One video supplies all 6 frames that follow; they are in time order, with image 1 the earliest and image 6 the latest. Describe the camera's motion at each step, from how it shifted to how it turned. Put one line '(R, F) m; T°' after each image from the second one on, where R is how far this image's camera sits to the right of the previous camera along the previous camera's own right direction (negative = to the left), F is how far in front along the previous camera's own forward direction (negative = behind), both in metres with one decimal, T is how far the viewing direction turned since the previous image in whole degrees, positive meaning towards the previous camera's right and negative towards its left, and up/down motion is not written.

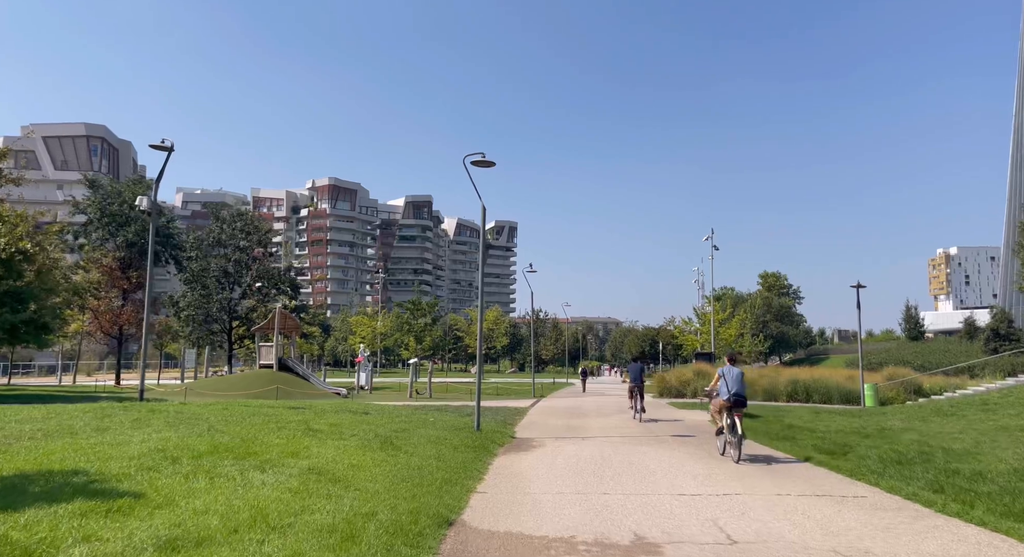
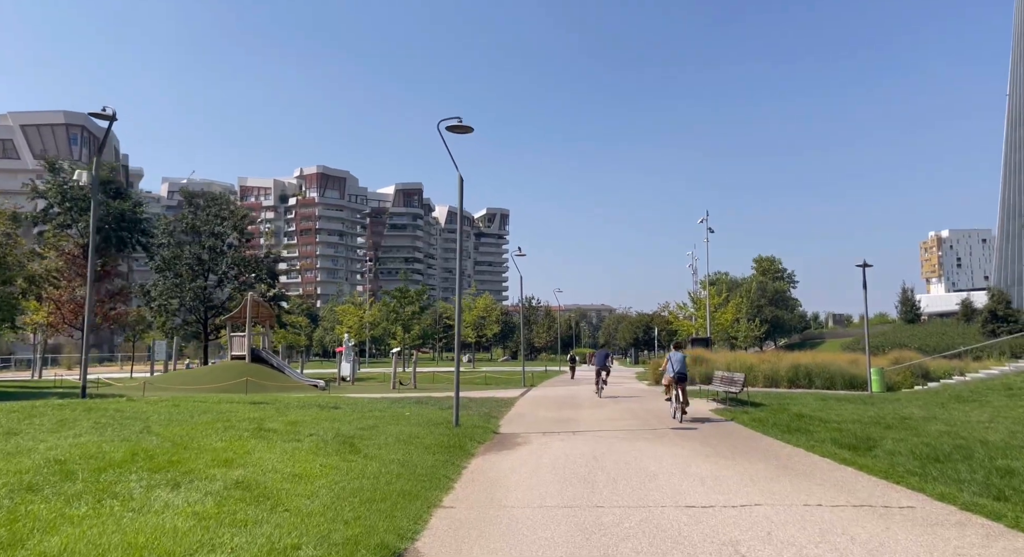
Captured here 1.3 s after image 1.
(+0.2, +1.7) m; +1°
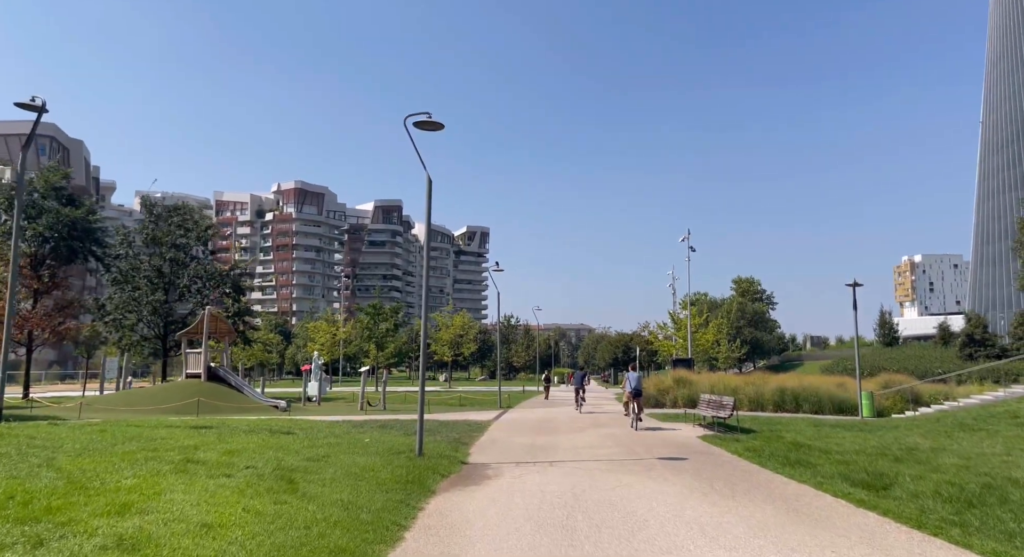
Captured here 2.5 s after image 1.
(+0.1, +1.5) m; +2°
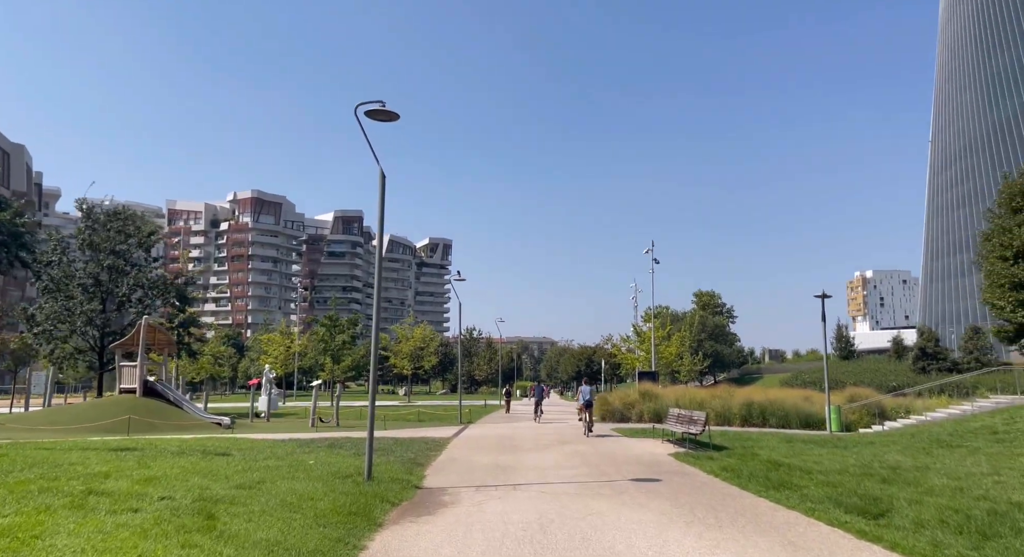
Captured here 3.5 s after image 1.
(0.0, +1.2) m; +3°
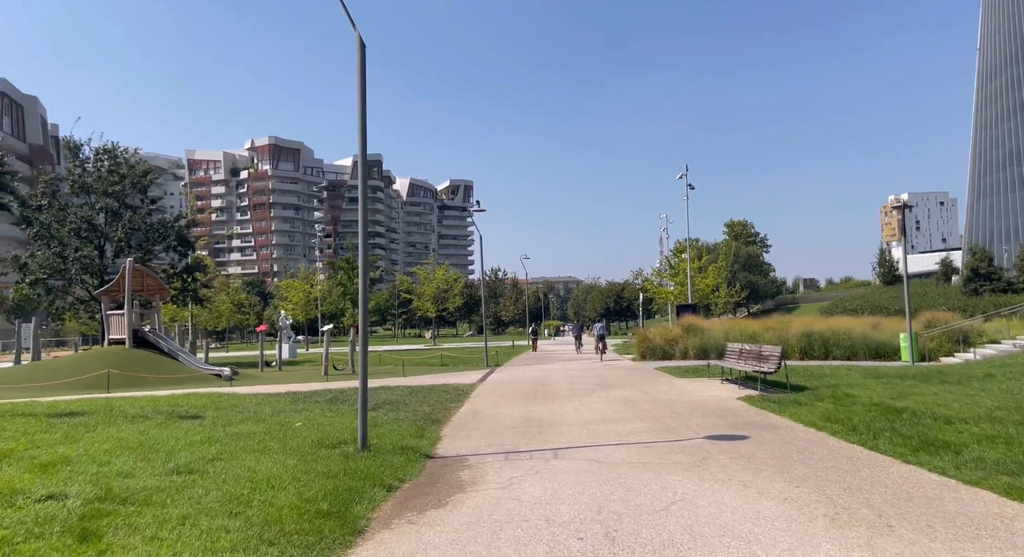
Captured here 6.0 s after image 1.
(-0.1, +3.3) m; -2°
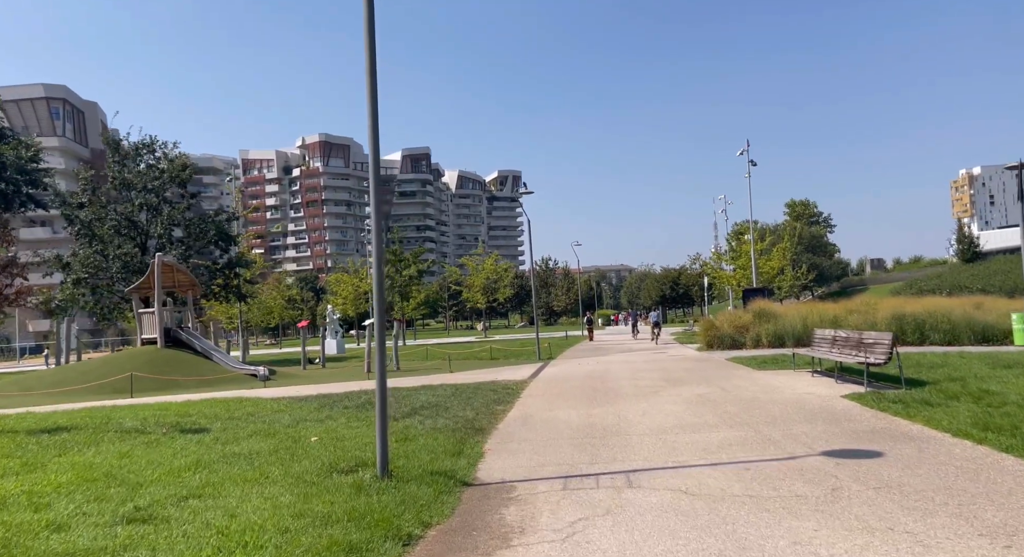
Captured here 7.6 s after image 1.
(0.0, +2.1) m; -4°
